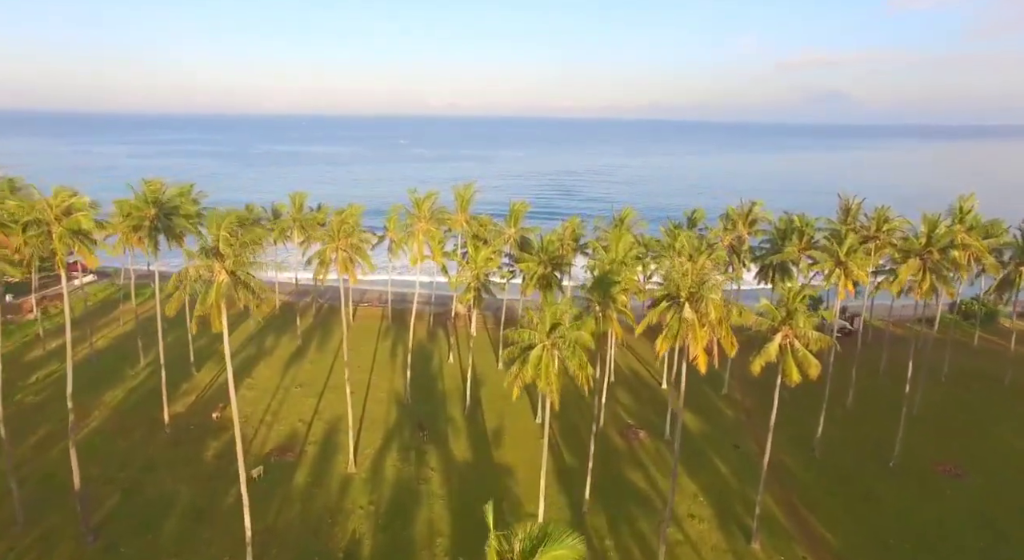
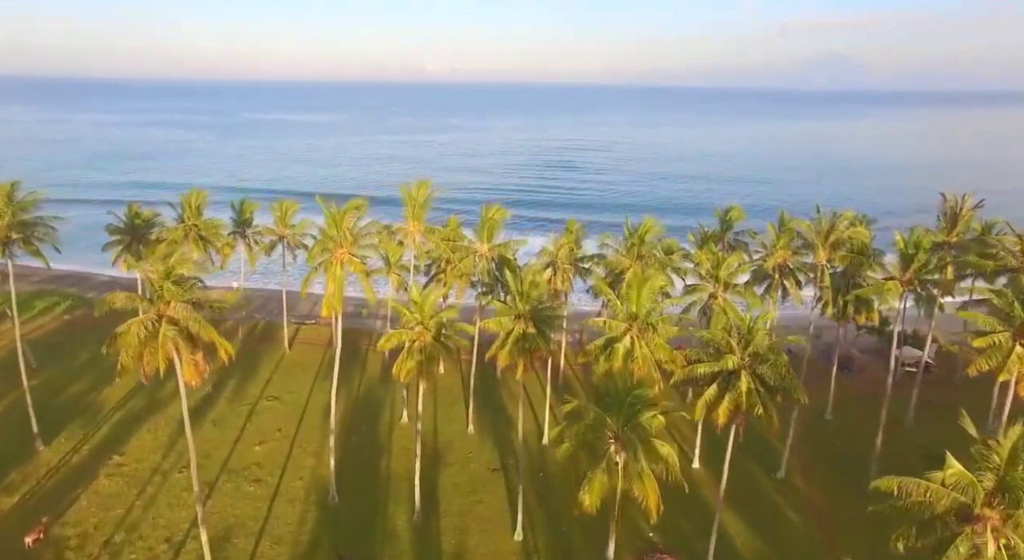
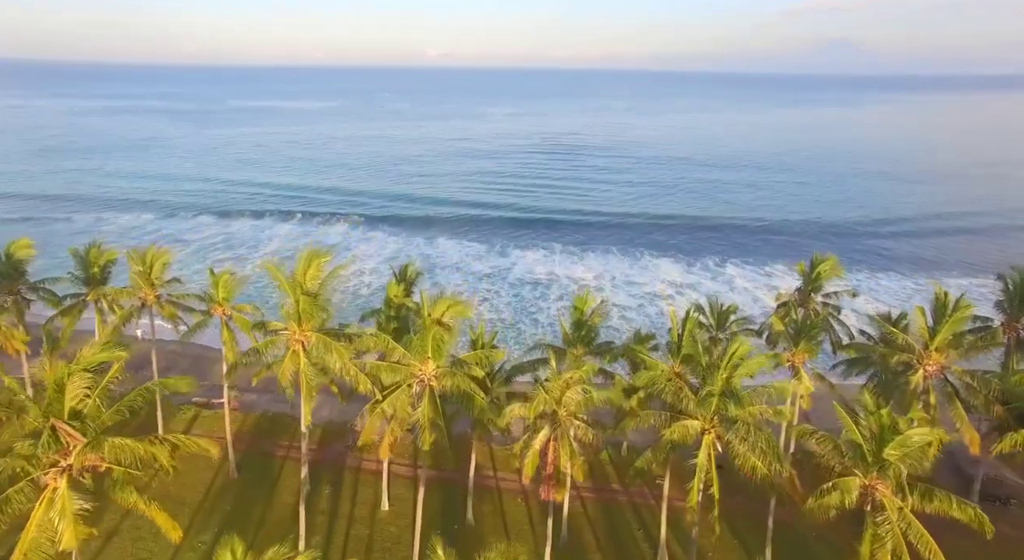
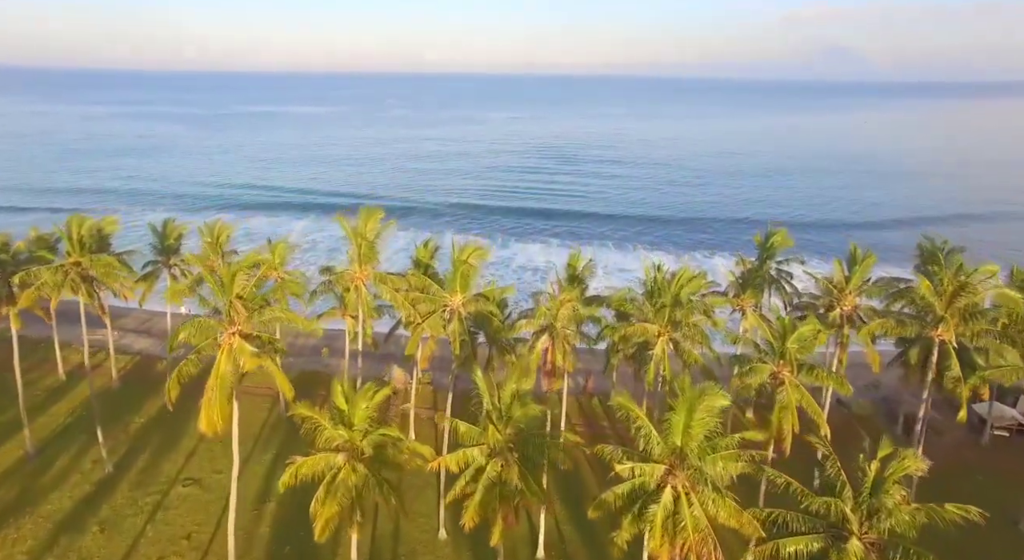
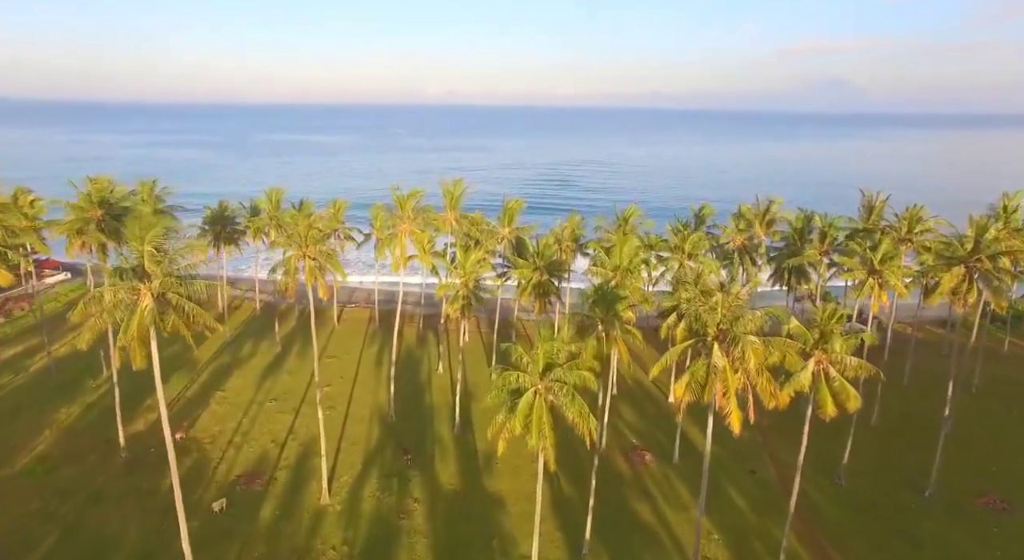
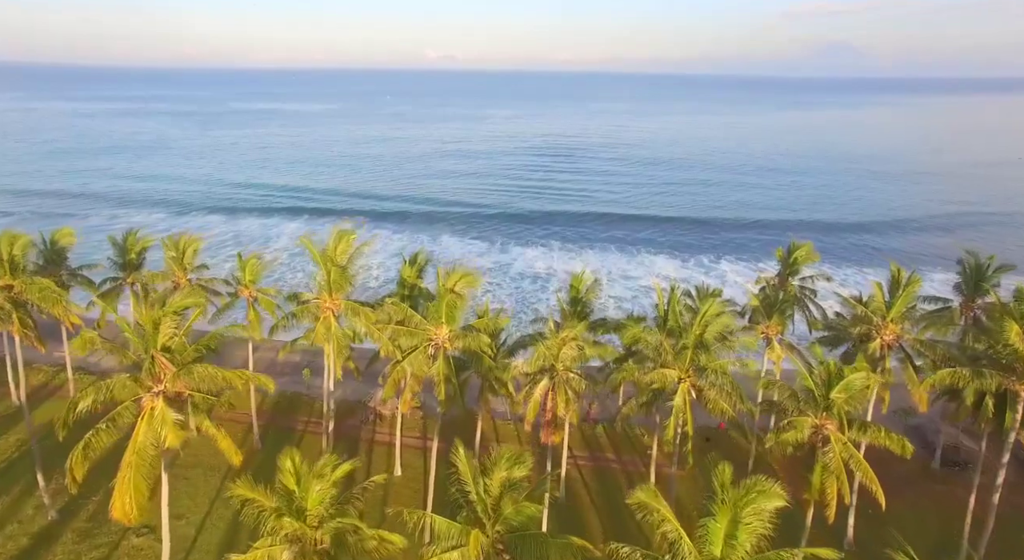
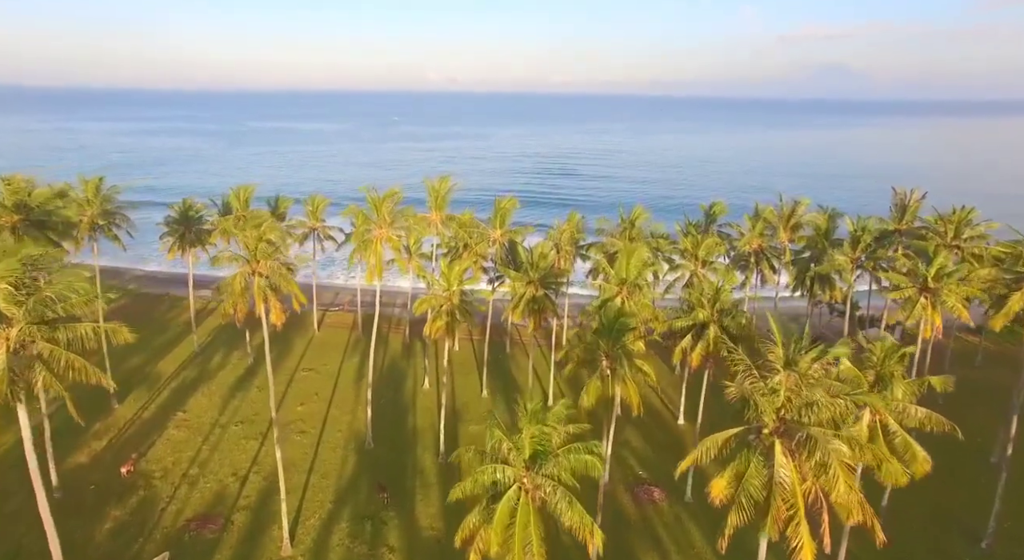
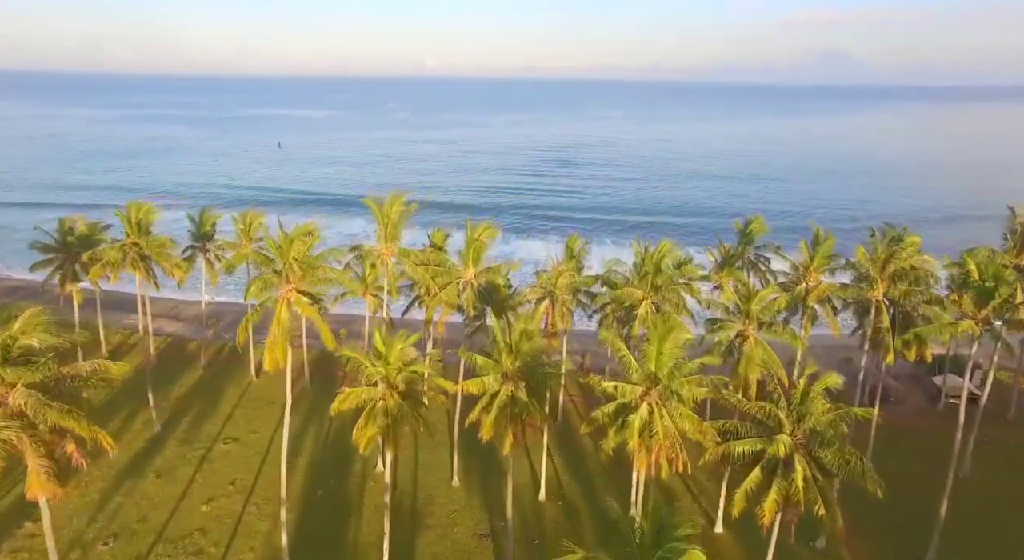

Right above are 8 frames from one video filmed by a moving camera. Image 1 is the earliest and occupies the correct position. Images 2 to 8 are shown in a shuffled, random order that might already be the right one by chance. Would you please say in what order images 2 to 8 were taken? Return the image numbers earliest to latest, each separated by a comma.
5, 7, 2, 8, 4, 6, 3
